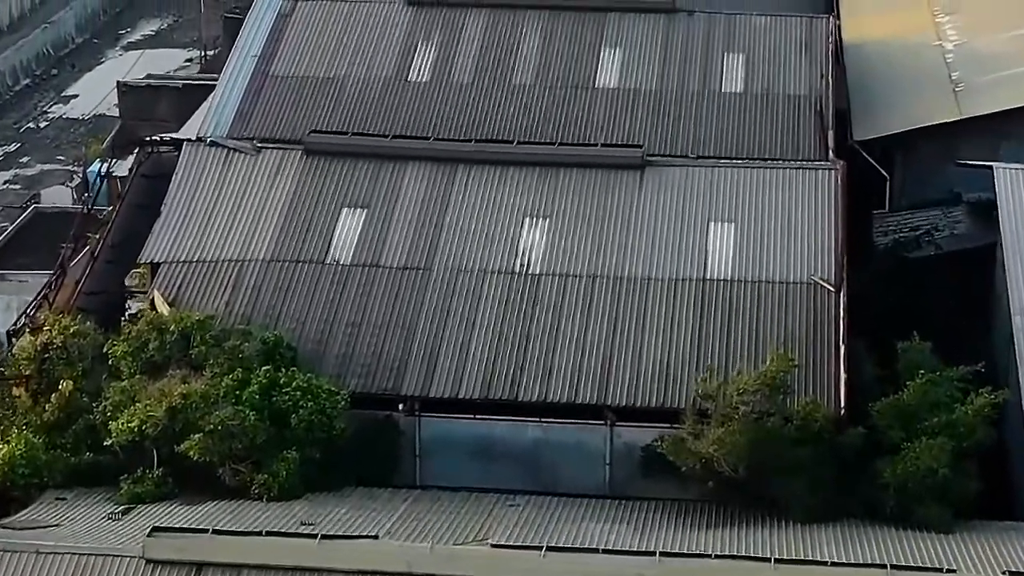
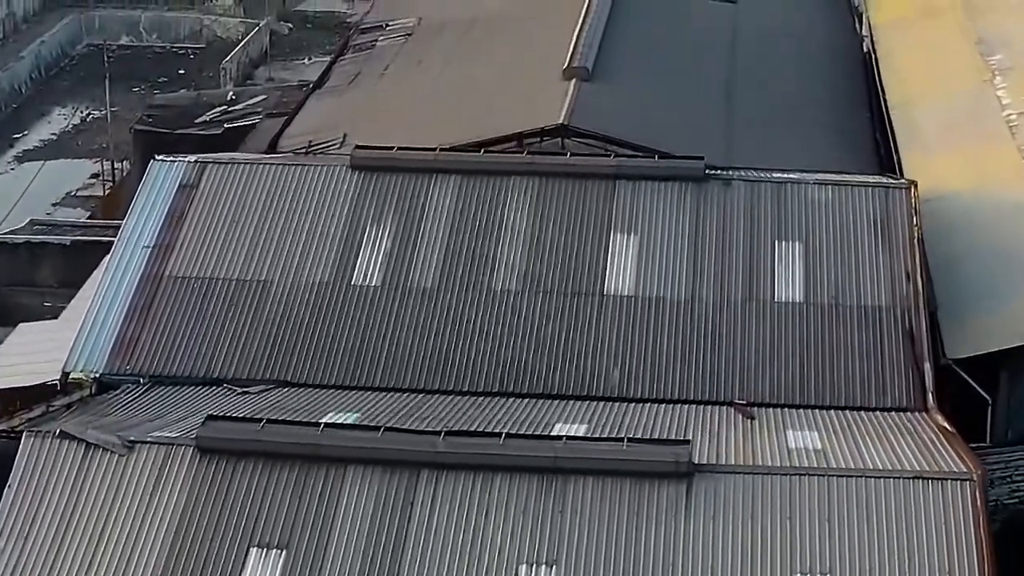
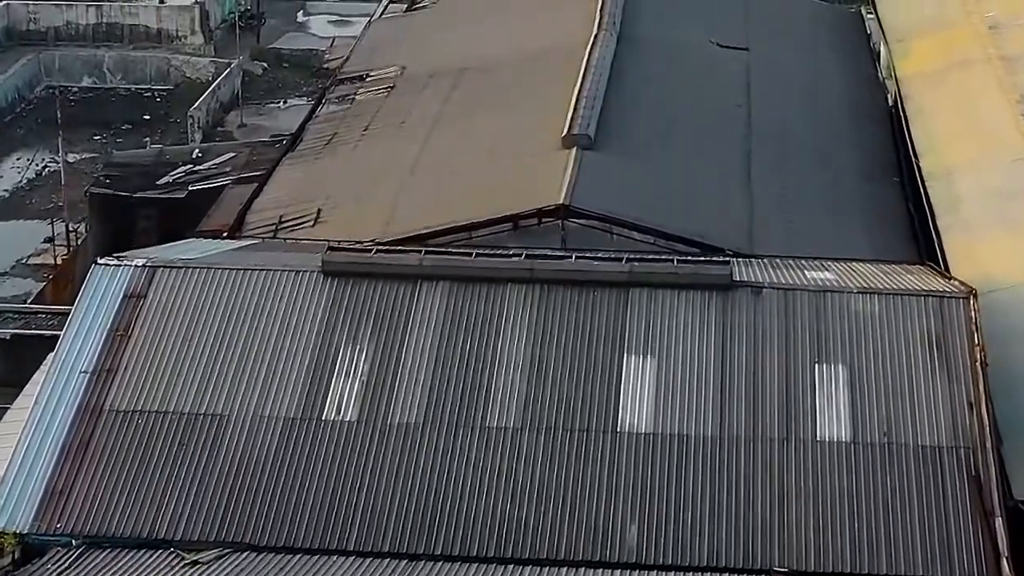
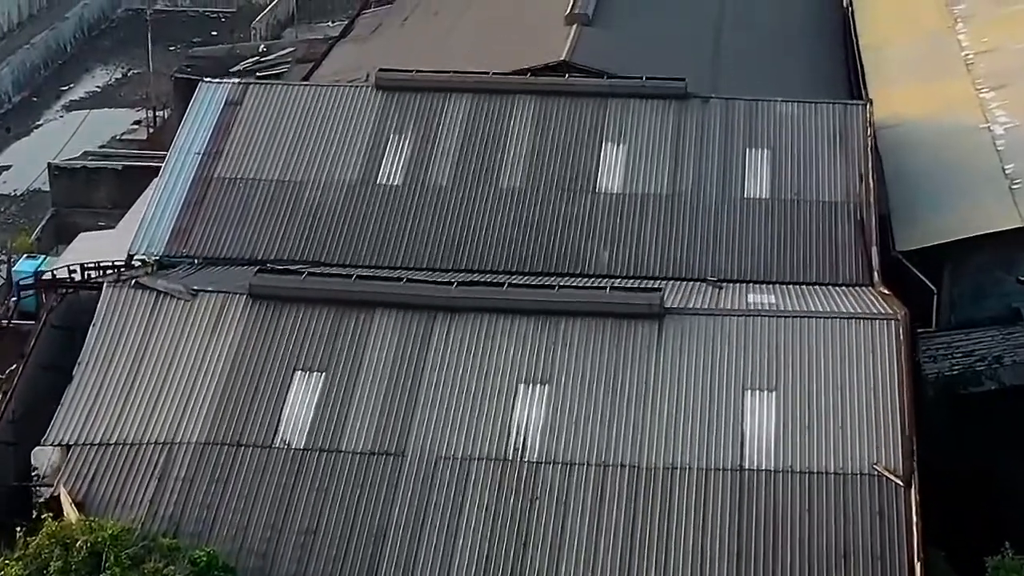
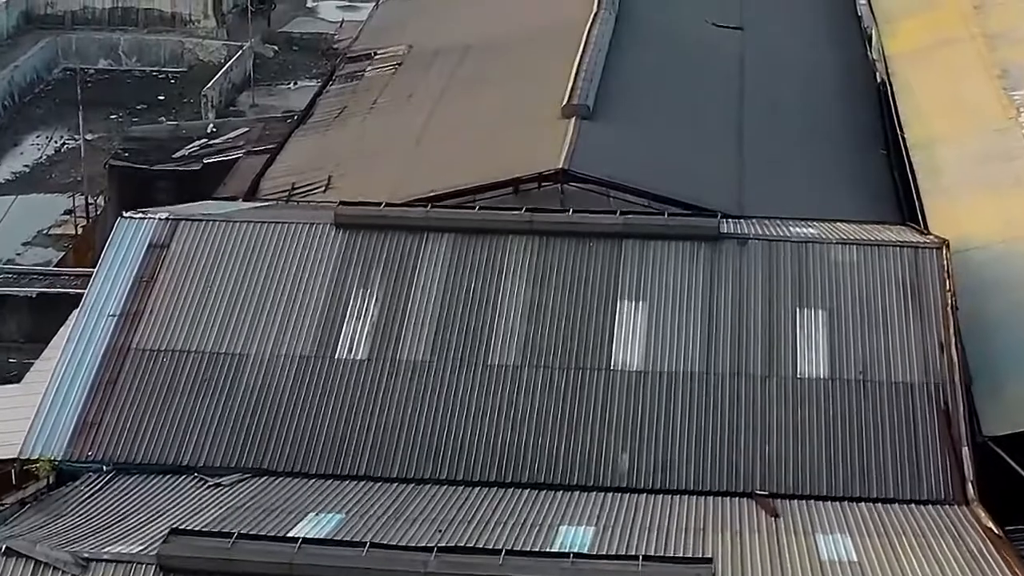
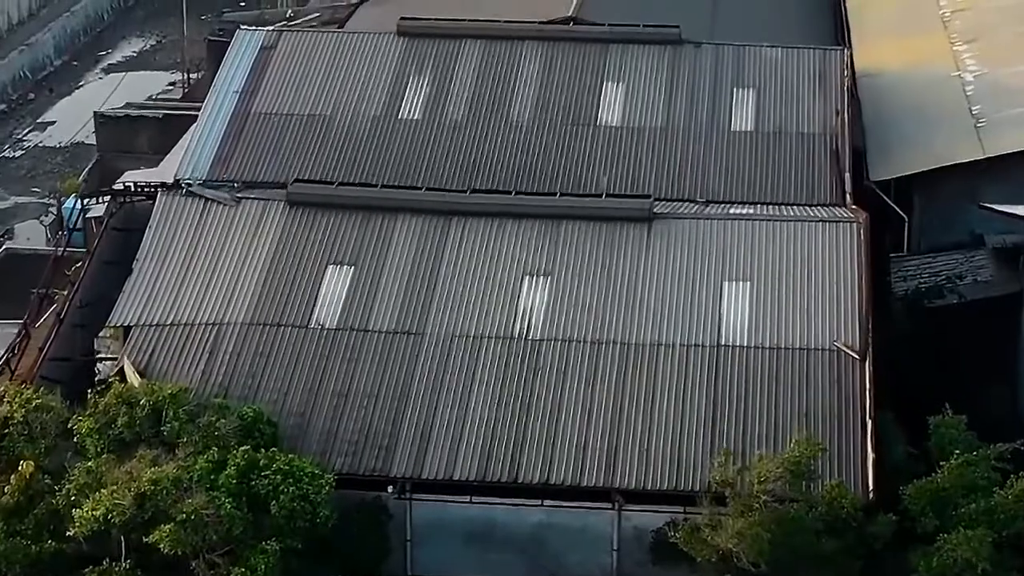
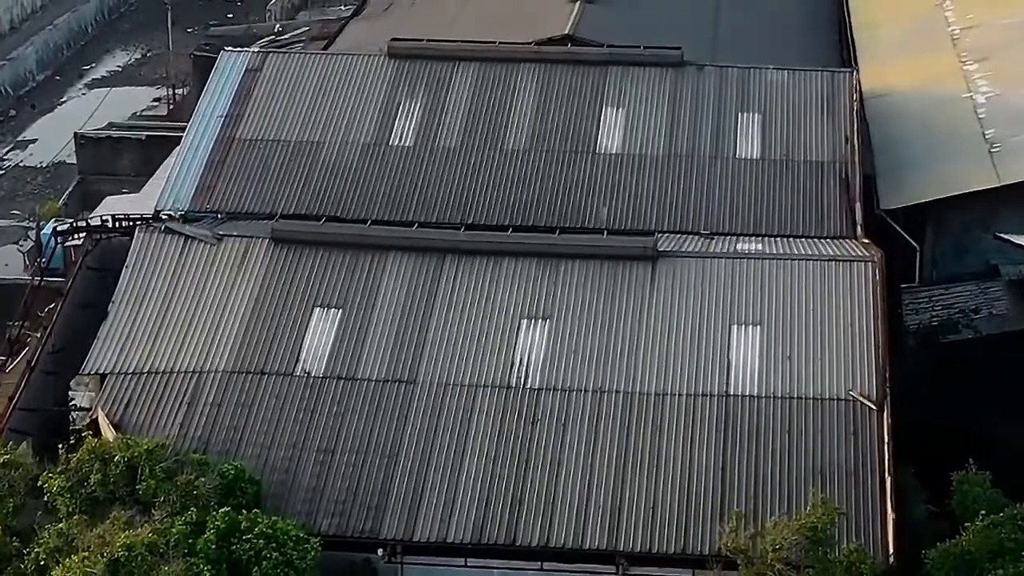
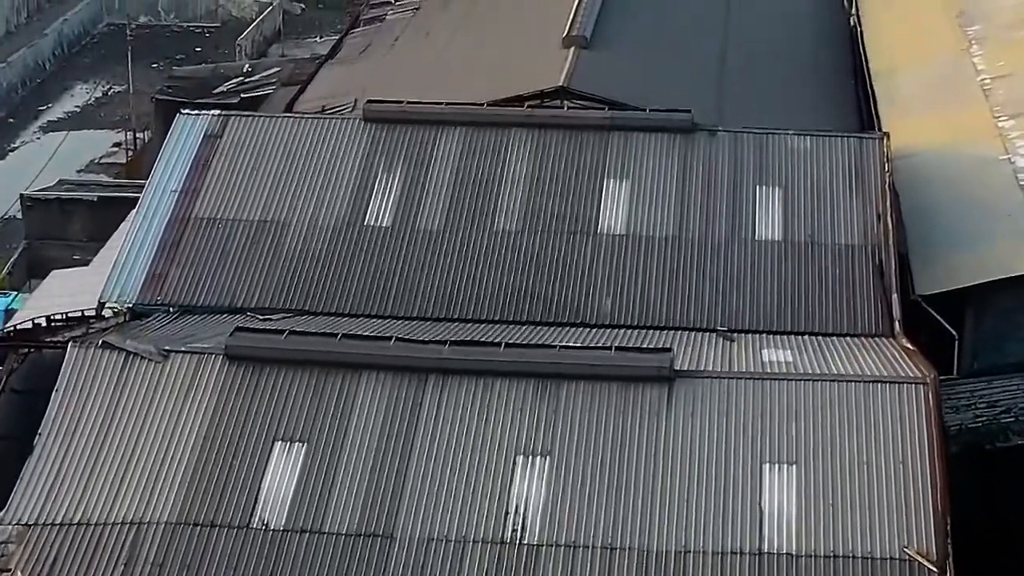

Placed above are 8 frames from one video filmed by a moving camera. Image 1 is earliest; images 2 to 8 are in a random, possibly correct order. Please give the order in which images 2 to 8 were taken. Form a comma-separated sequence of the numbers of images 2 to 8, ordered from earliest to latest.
6, 7, 4, 8, 2, 5, 3
